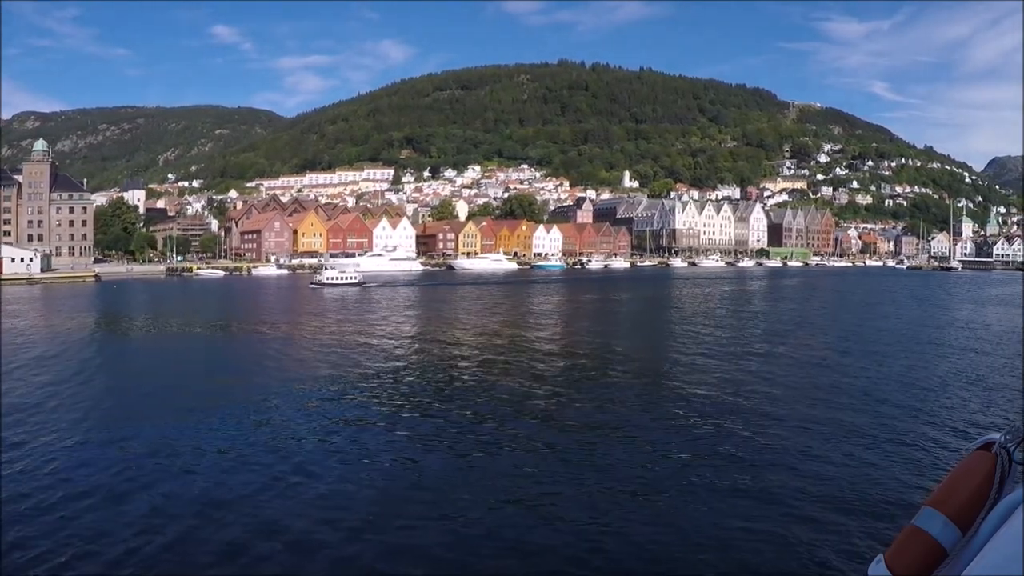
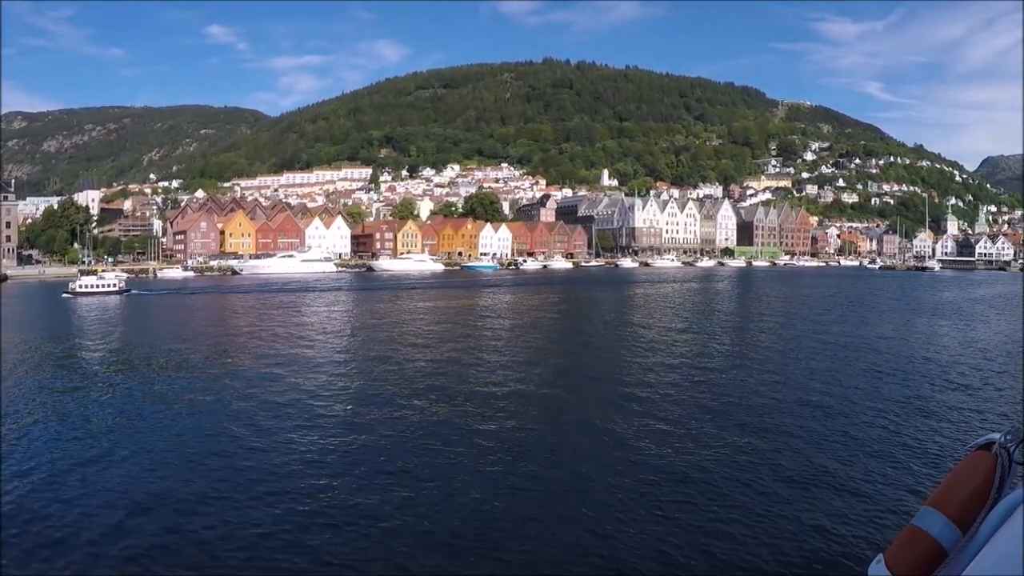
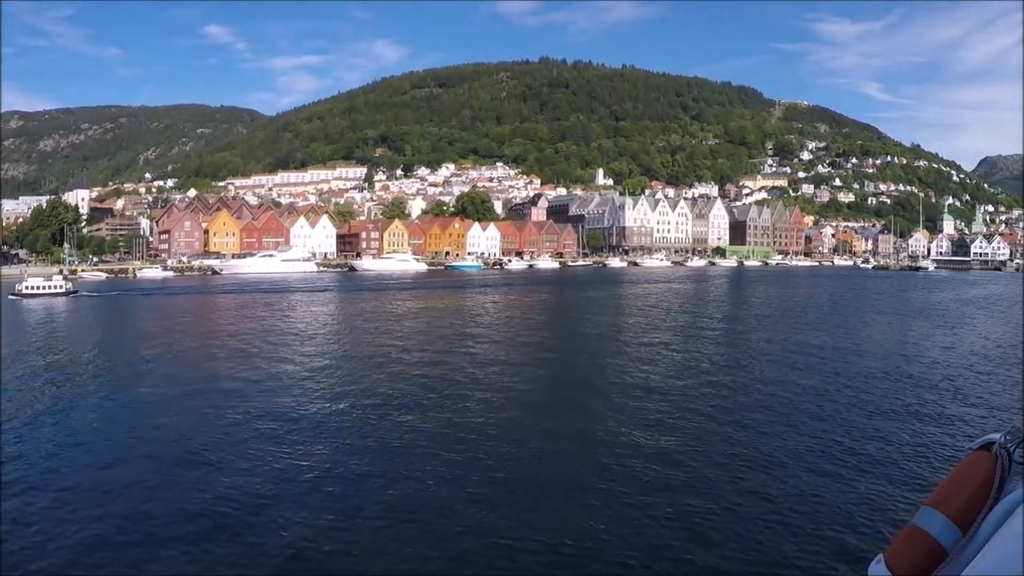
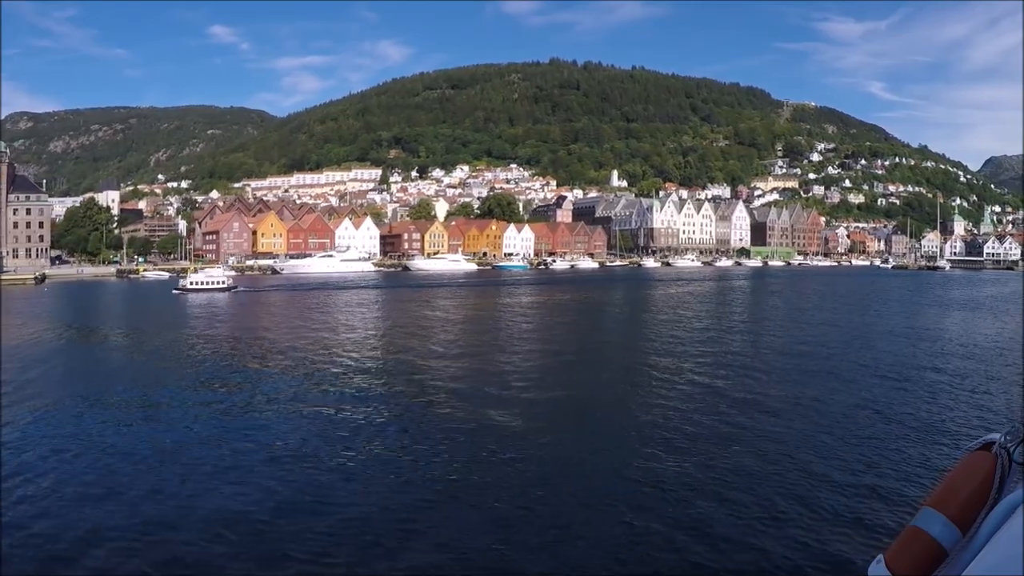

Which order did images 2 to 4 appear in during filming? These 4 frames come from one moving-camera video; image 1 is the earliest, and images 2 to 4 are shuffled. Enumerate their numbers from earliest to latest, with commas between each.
4, 2, 3
